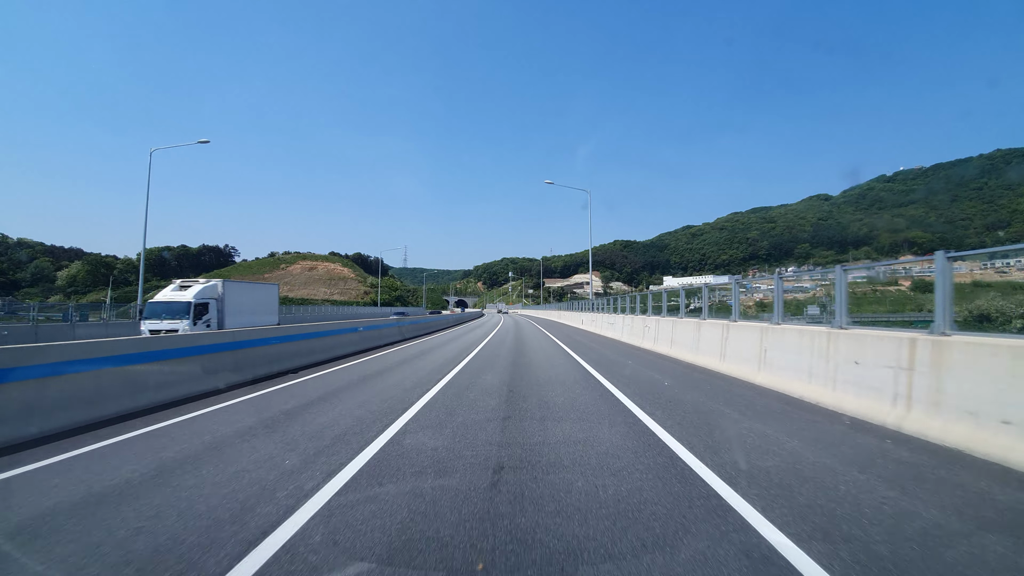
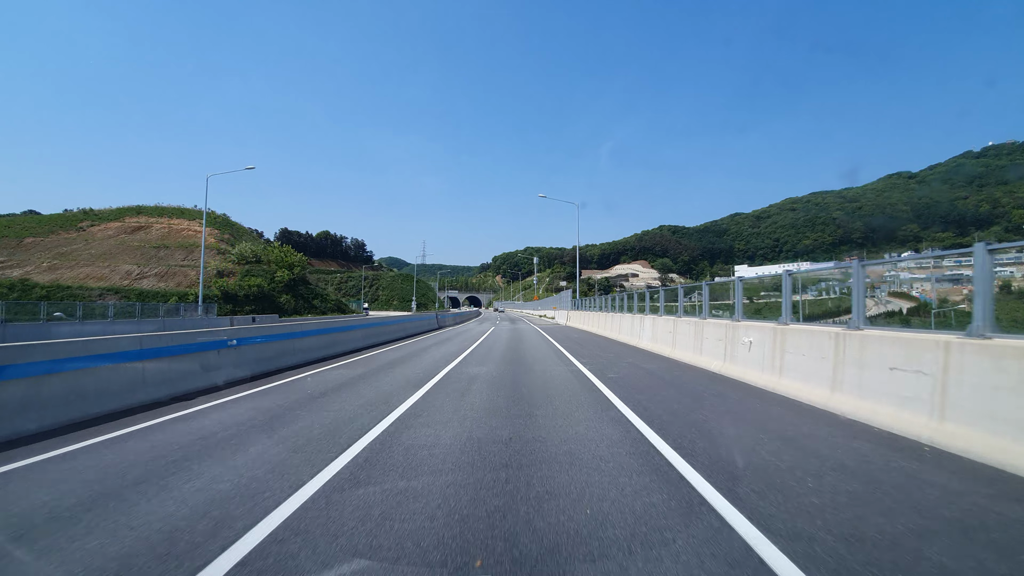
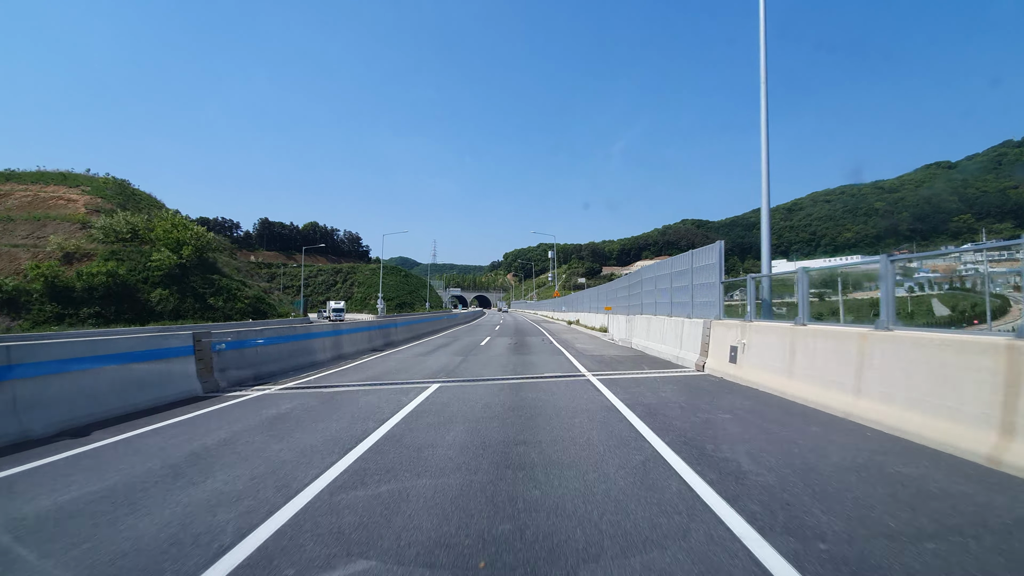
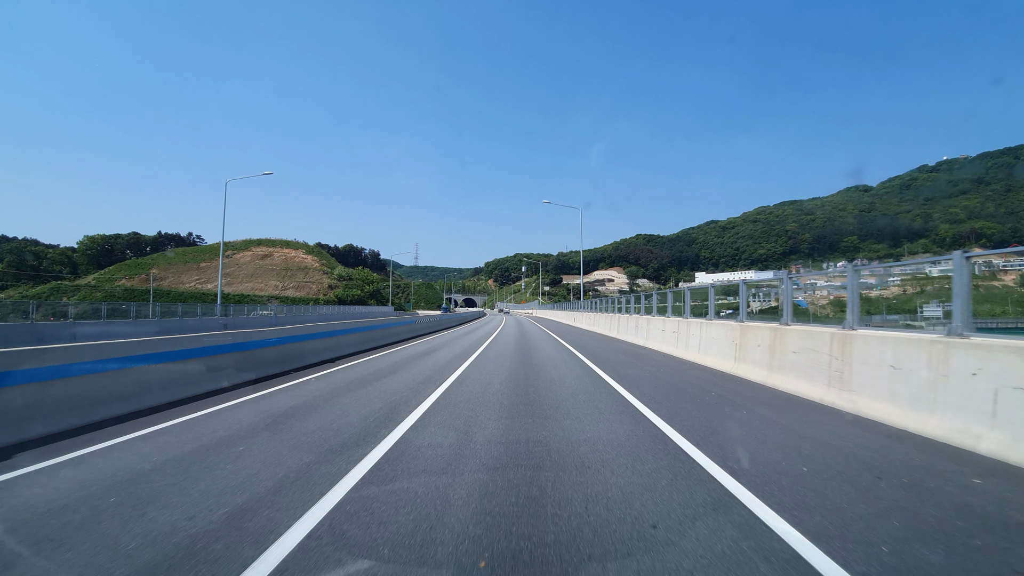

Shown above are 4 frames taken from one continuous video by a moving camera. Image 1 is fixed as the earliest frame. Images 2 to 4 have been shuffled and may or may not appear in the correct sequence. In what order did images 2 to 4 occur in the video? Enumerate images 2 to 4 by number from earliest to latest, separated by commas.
4, 2, 3
